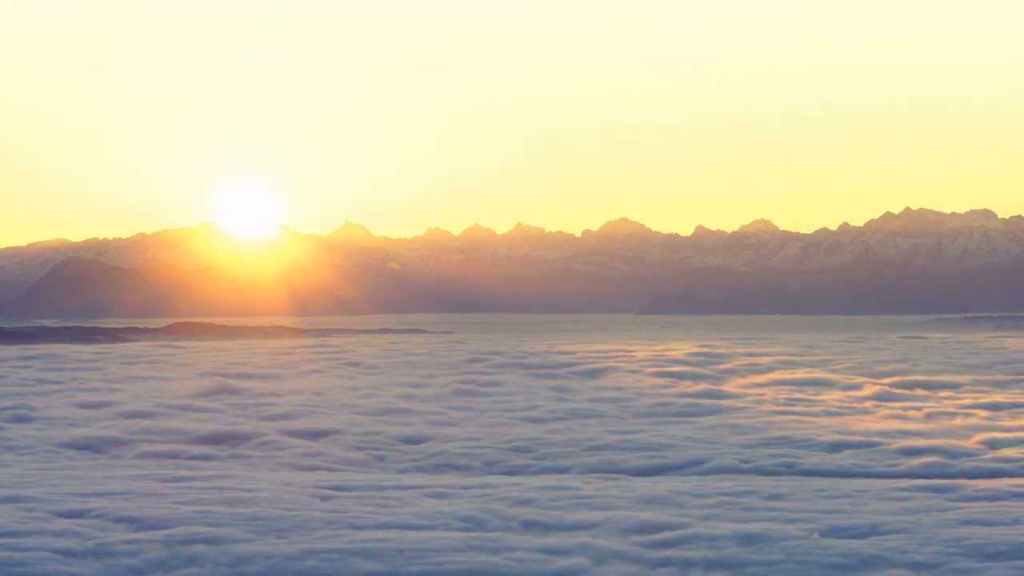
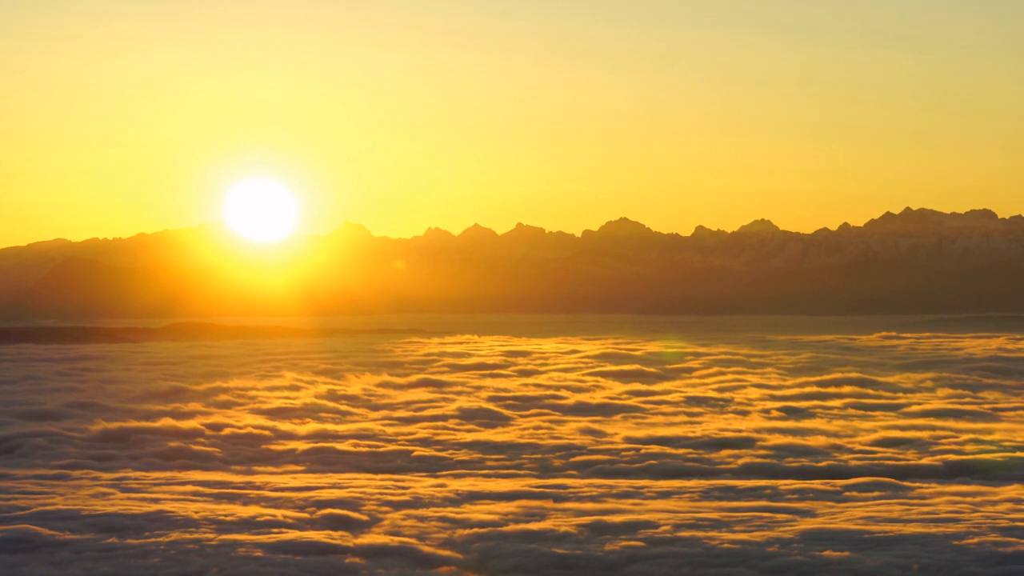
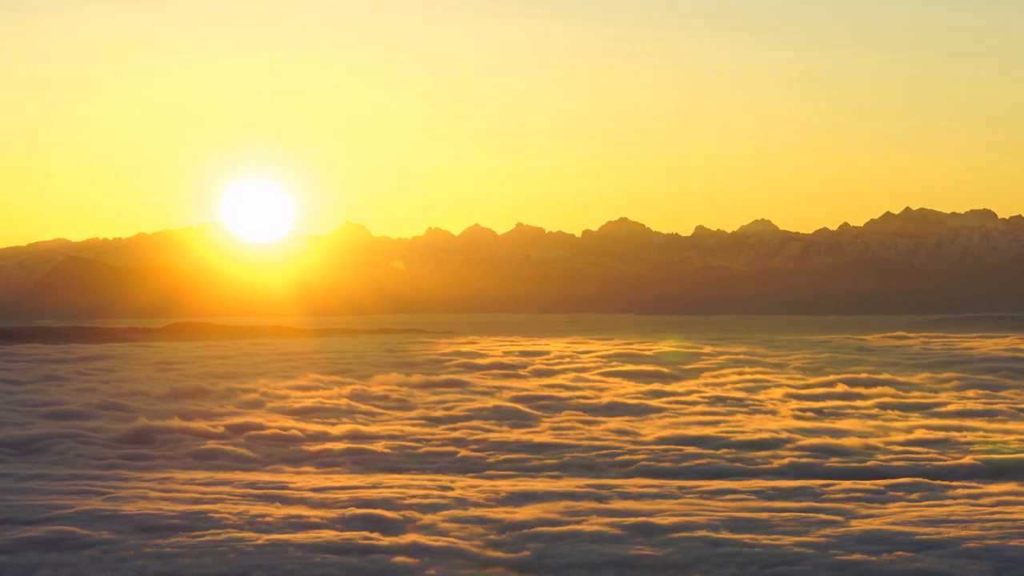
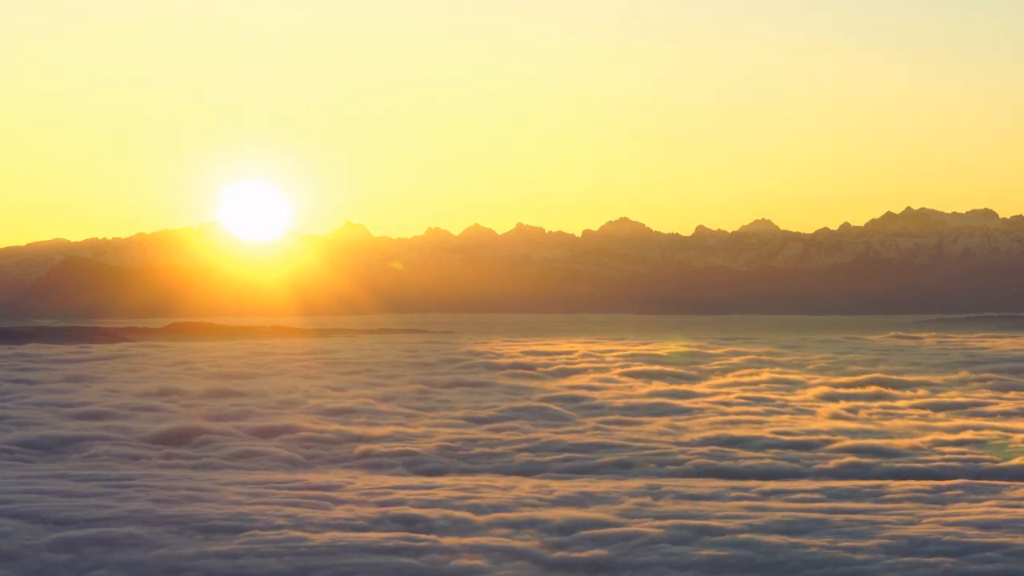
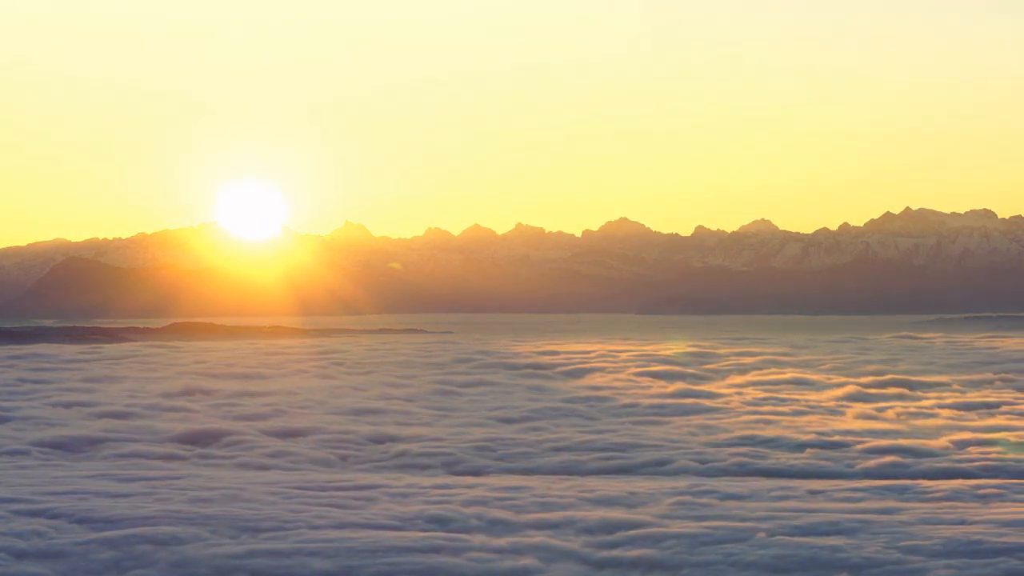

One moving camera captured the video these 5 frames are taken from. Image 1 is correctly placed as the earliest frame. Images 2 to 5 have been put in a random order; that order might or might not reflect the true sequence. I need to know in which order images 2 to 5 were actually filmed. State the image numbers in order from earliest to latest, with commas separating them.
5, 4, 3, 2
